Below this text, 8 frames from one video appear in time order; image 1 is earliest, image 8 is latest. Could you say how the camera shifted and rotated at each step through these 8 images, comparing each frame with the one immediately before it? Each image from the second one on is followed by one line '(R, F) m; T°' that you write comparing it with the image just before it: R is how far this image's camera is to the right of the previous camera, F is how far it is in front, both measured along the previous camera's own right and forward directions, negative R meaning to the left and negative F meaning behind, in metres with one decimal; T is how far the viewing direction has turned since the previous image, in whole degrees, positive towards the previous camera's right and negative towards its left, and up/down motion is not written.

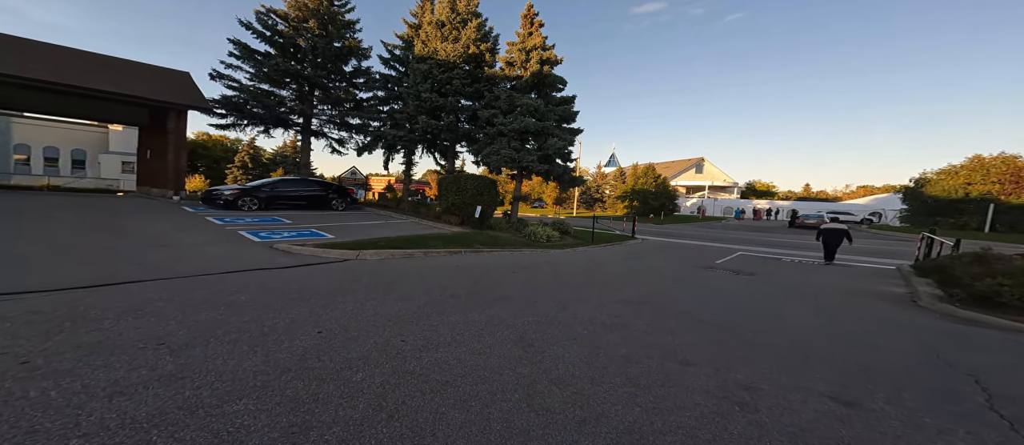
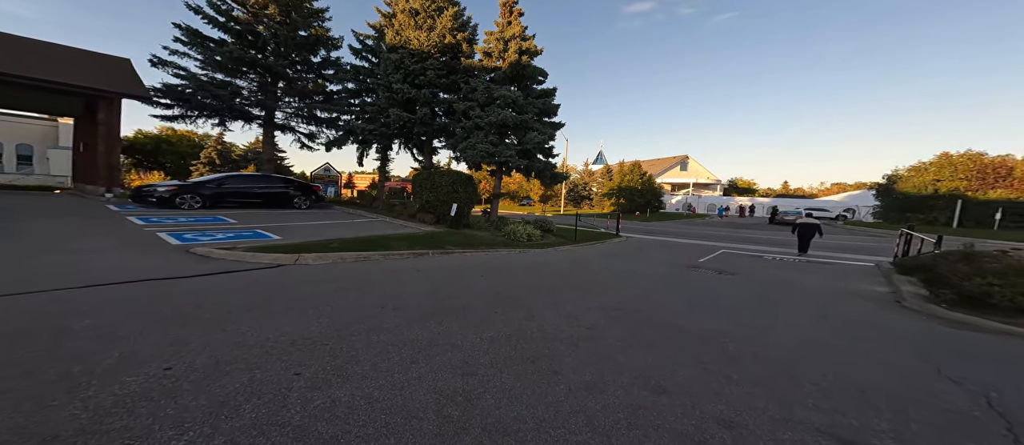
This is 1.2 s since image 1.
(+0.3, +0.5) m; +2°
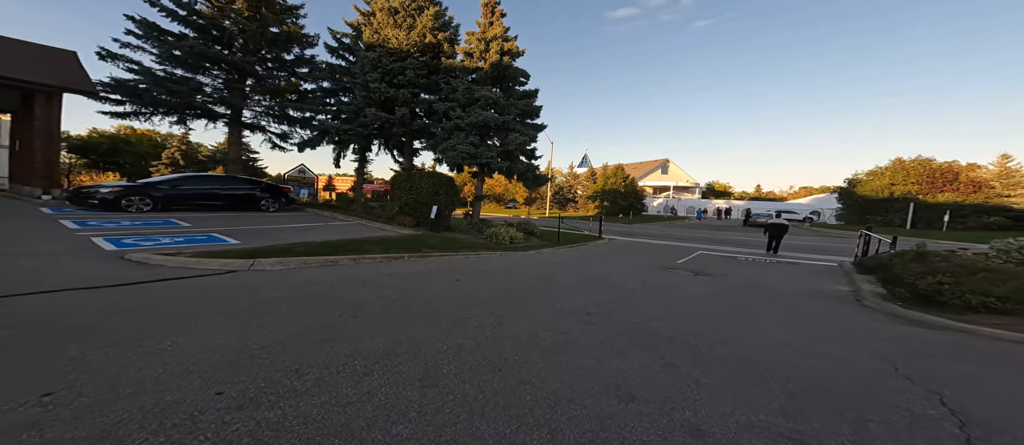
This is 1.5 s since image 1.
(+0.1, +0.1) m; +3°
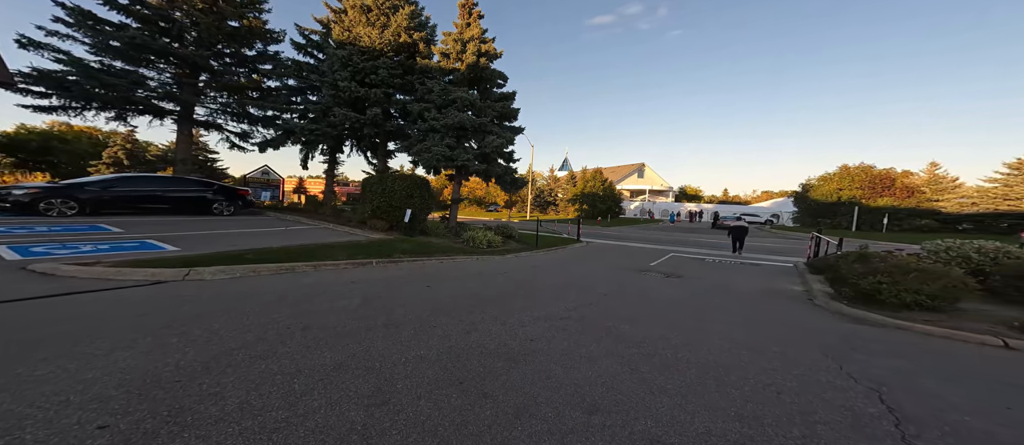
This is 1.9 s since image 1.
(+0.1, 0.0) m; +4°
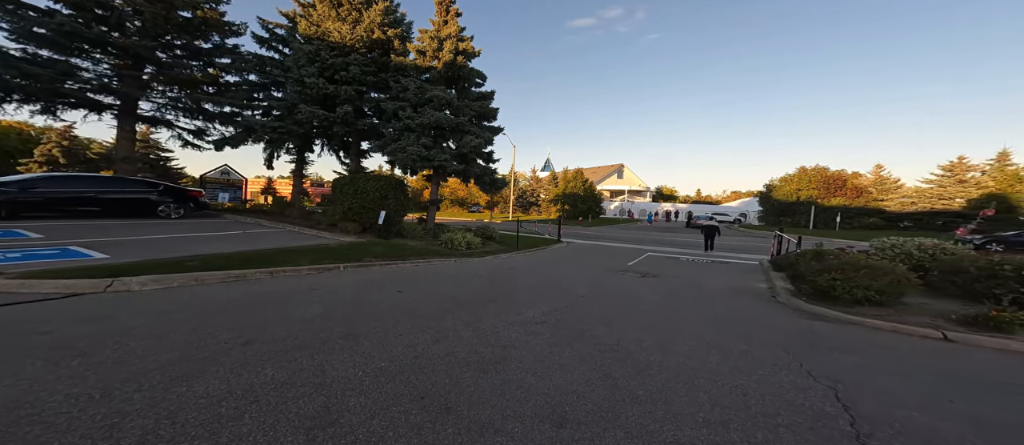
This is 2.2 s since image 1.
(+0.1, +0.1) m; +4°
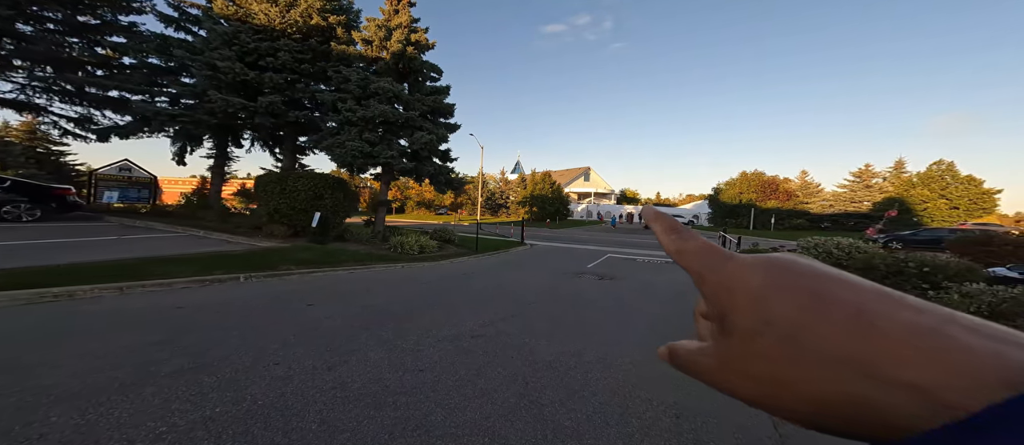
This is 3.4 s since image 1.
(+0.4, +0.5) m; +7°
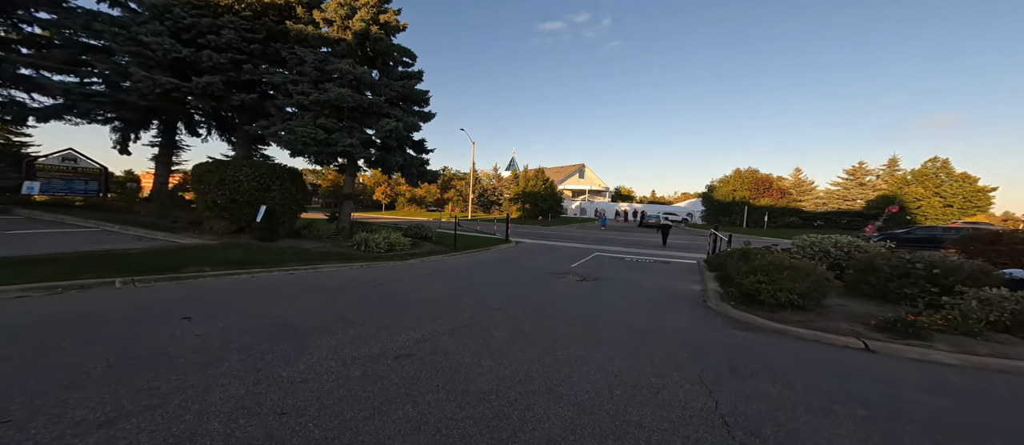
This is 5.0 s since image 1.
(+0.8, +1.0) m; +1°
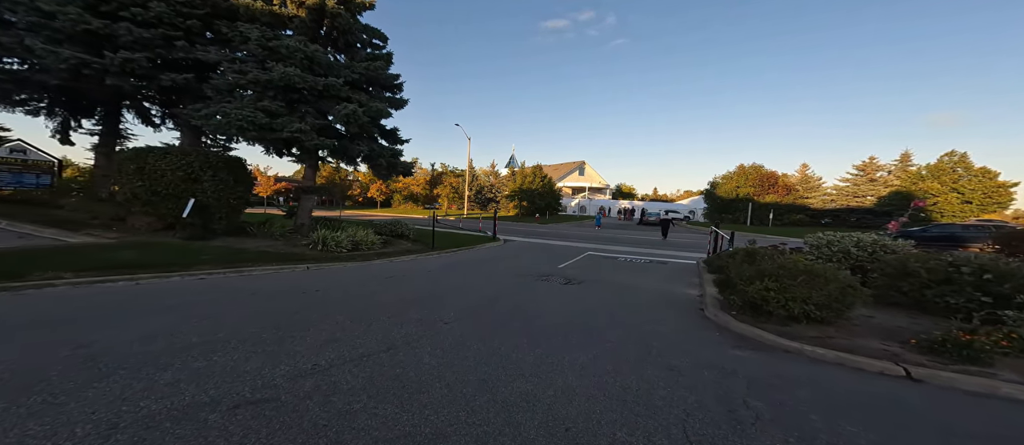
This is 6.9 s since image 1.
(+0.9, +1.4) m; -1°
